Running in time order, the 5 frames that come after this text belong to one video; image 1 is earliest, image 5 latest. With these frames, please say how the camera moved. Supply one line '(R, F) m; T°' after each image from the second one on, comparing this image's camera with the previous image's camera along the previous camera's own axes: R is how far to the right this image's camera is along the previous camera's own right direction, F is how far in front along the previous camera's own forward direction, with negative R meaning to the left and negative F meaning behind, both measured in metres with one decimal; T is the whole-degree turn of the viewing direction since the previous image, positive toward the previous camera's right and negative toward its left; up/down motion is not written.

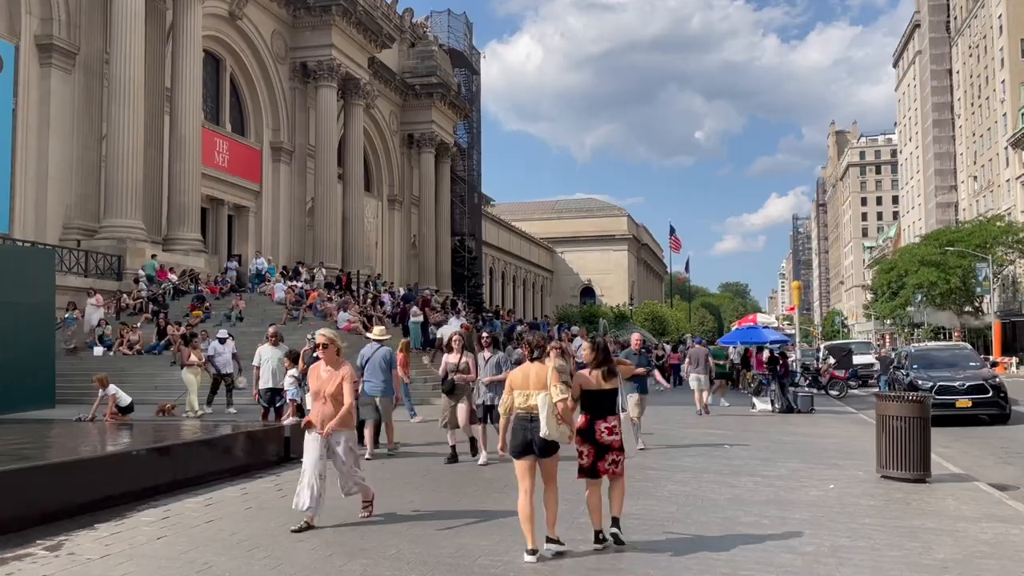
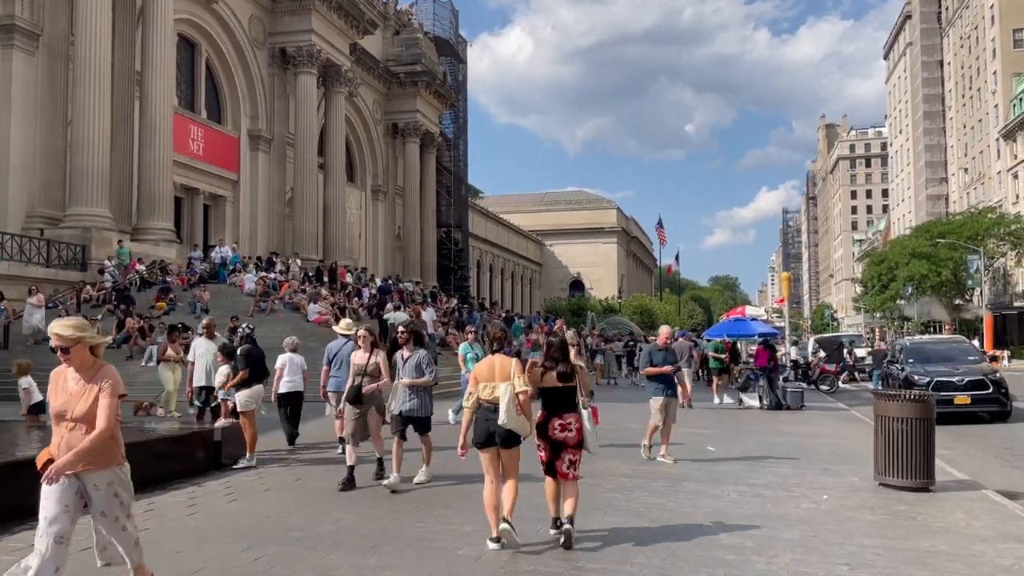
(+0.3, +1.0) m; +1°
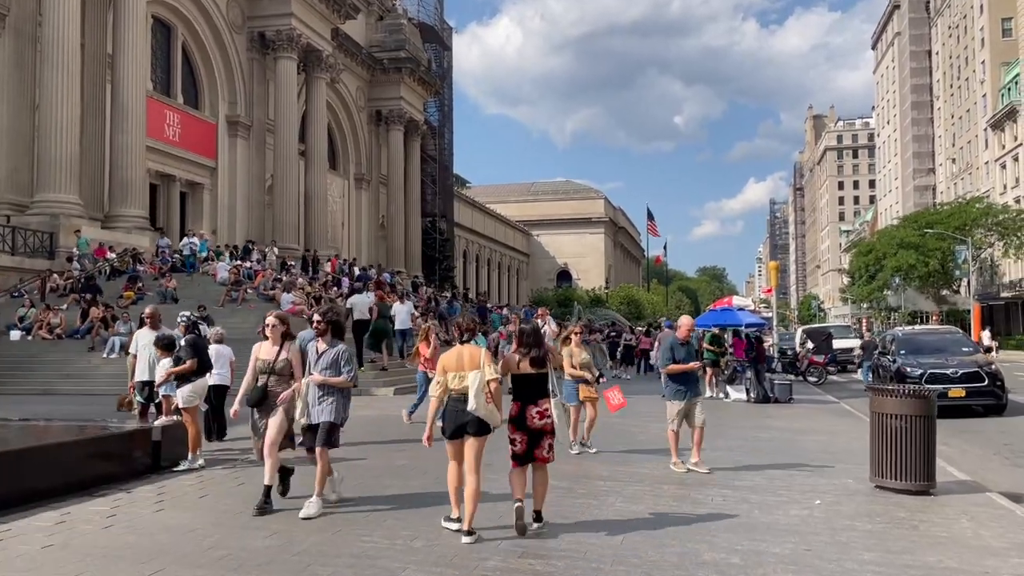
(+0.2, +0.7) m; +1°
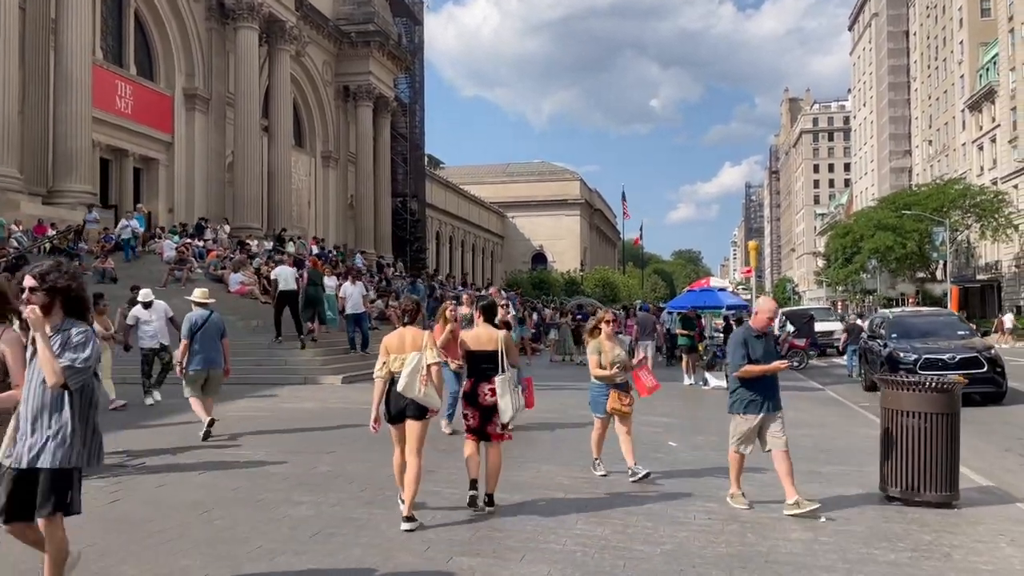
(+0.3, +1.4) m; +2°
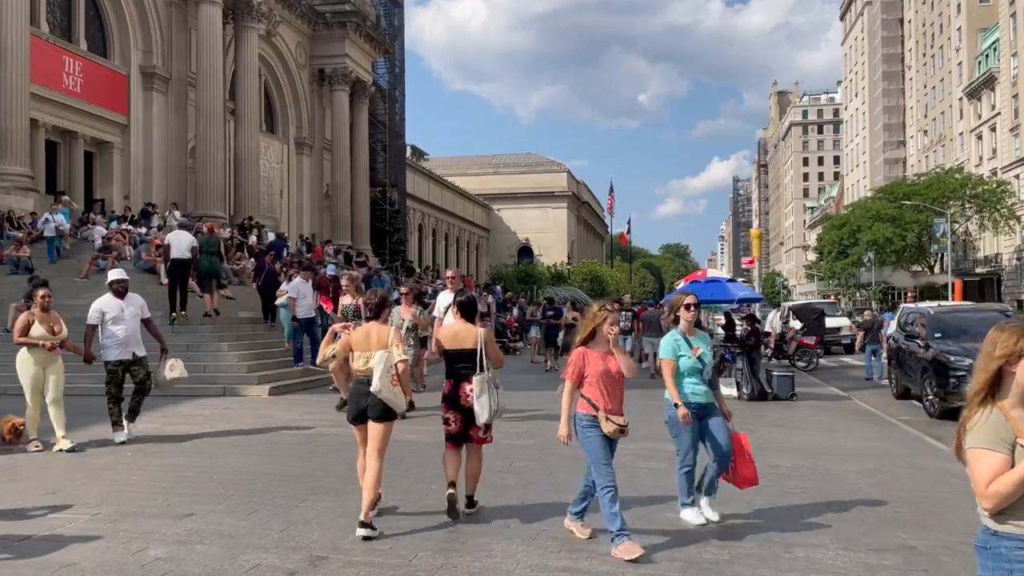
(+0.3, +2.5) m; +1°
